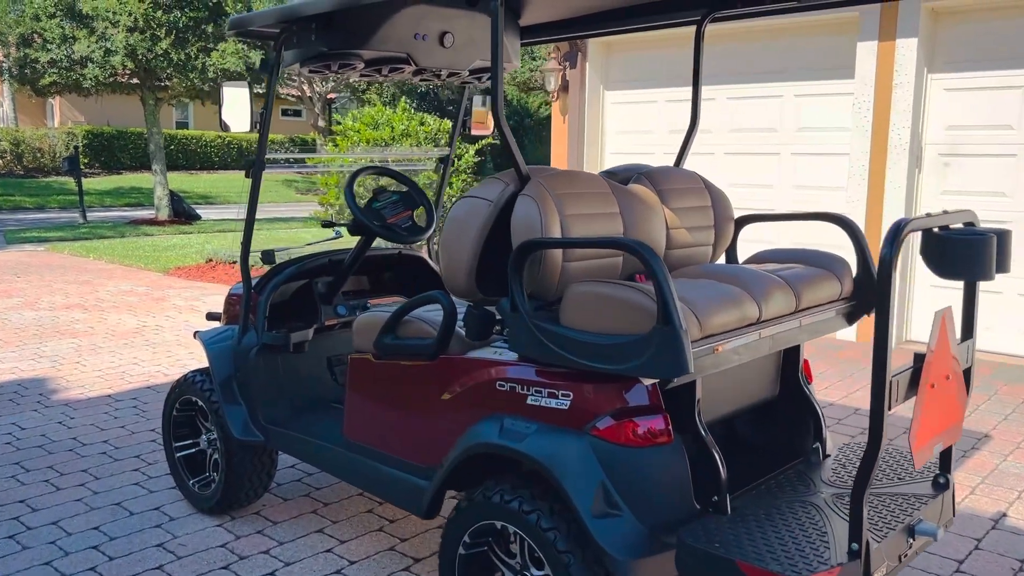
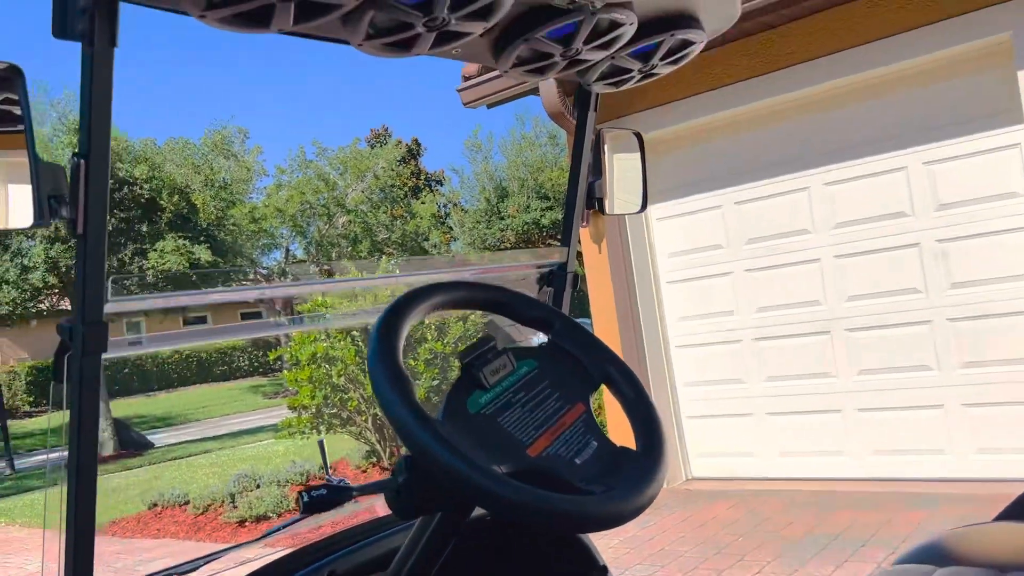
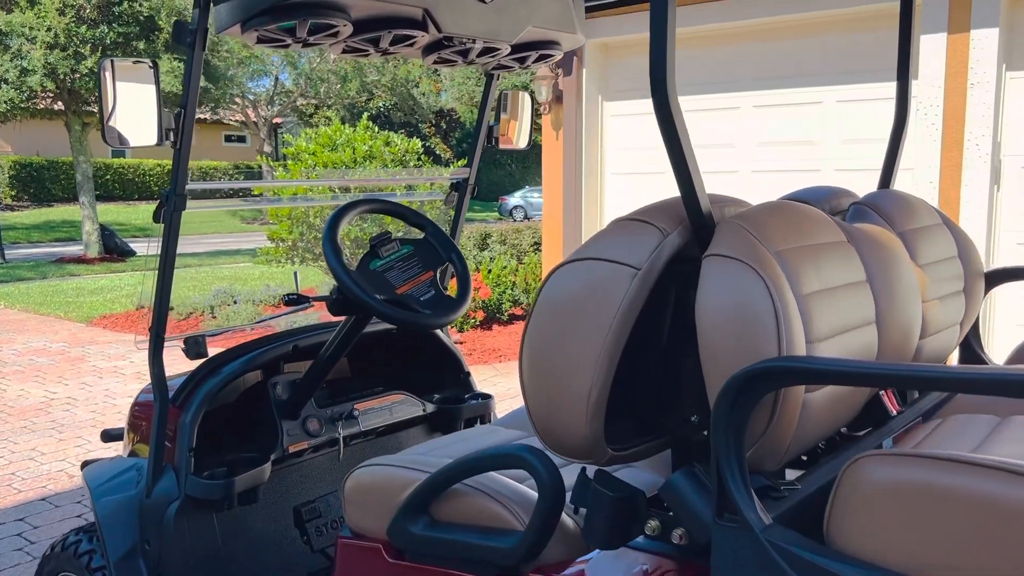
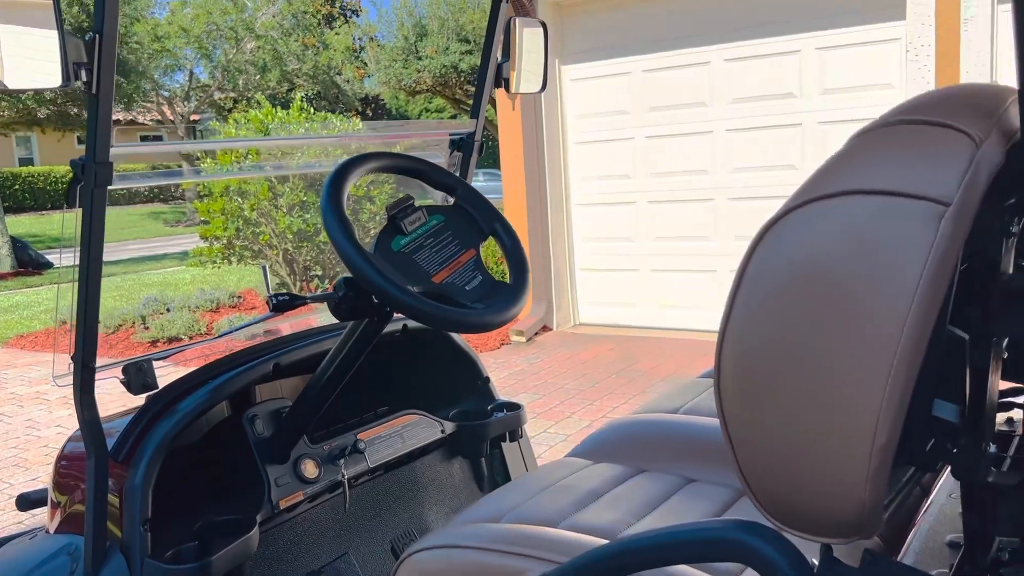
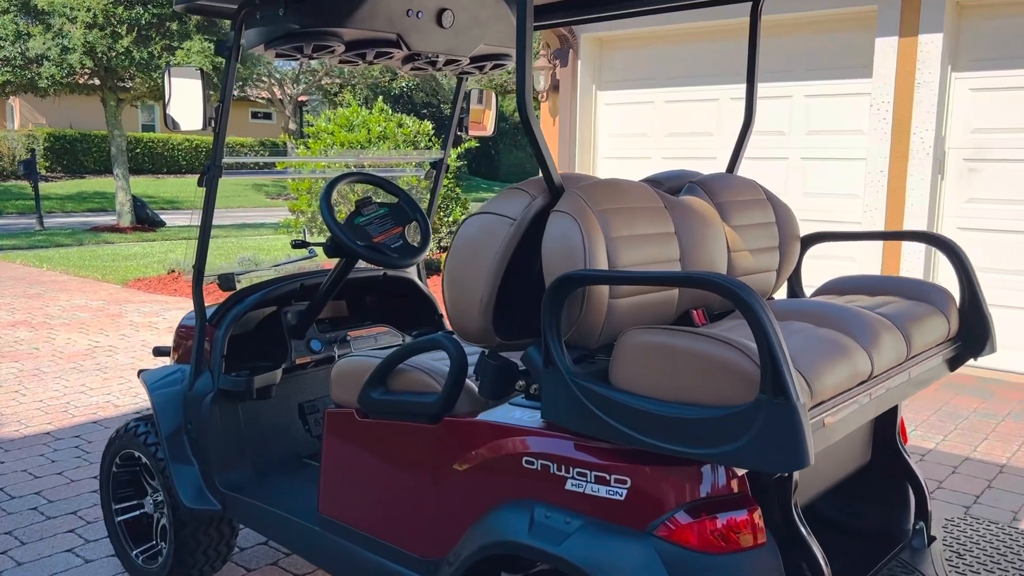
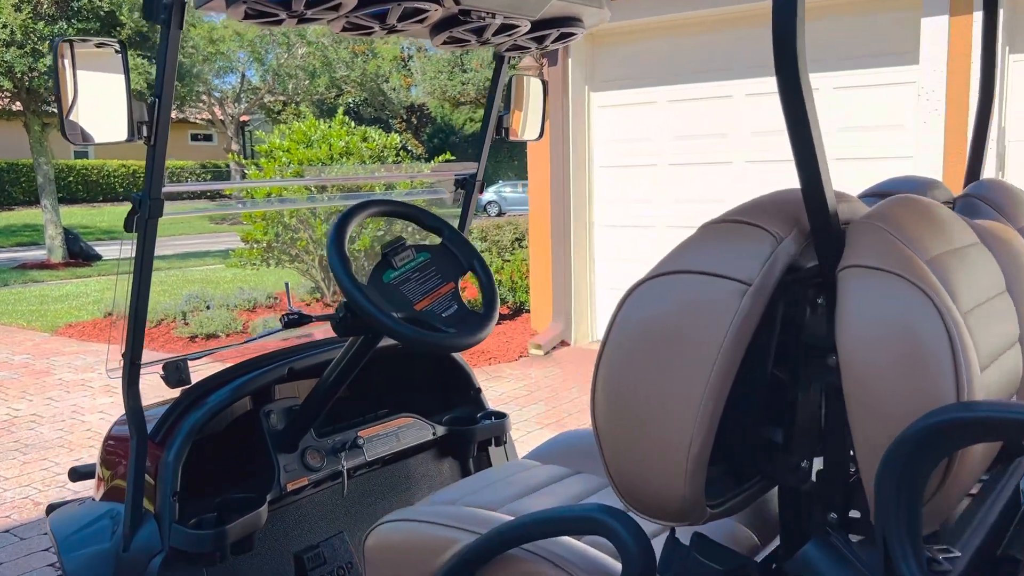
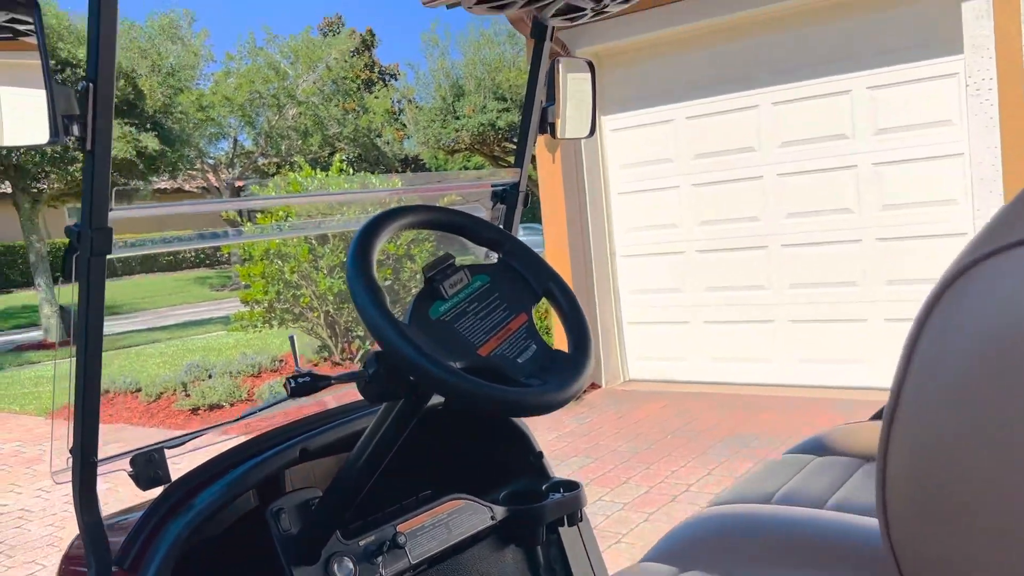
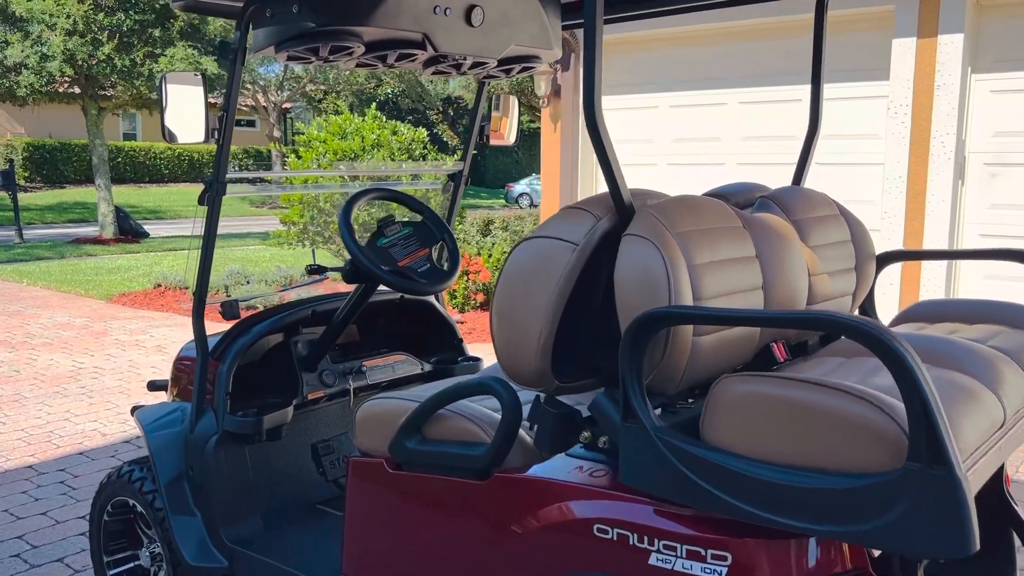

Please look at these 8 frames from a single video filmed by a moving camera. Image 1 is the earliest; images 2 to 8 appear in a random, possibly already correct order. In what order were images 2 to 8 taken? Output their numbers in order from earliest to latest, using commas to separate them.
5, 8, 3, 6, 4, 7, 2
